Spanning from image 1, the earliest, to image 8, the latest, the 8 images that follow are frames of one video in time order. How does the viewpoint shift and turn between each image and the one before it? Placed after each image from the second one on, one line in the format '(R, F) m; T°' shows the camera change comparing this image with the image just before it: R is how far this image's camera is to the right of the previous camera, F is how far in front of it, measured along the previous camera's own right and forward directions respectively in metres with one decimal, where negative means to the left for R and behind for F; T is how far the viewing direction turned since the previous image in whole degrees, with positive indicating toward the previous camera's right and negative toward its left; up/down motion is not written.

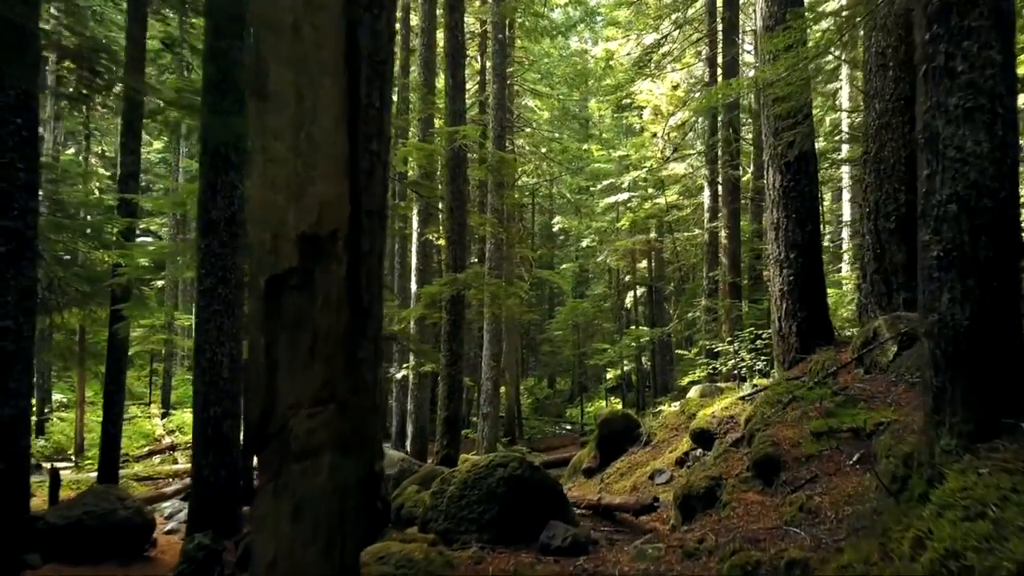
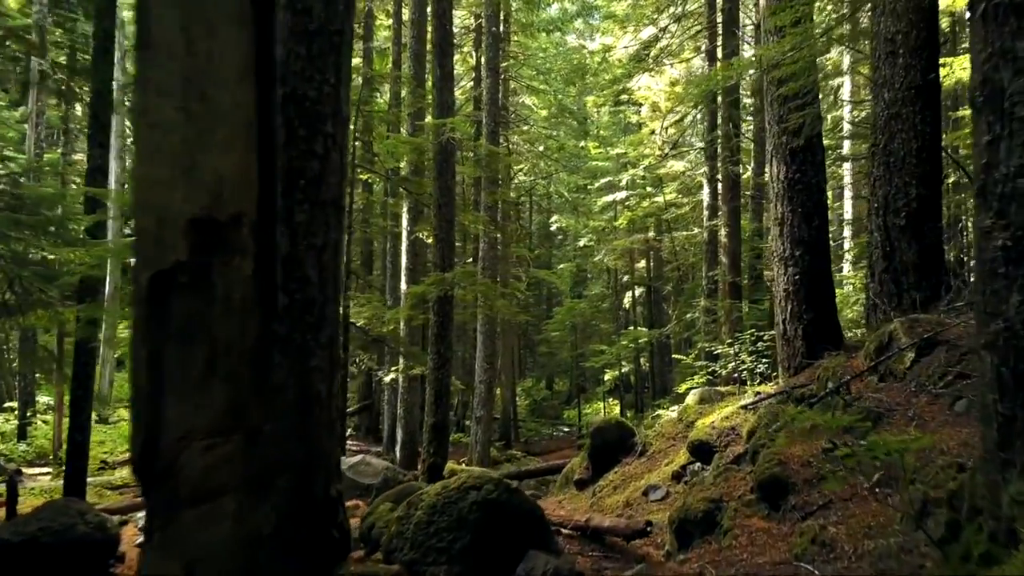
(+0.1, +0.5) m; 0°
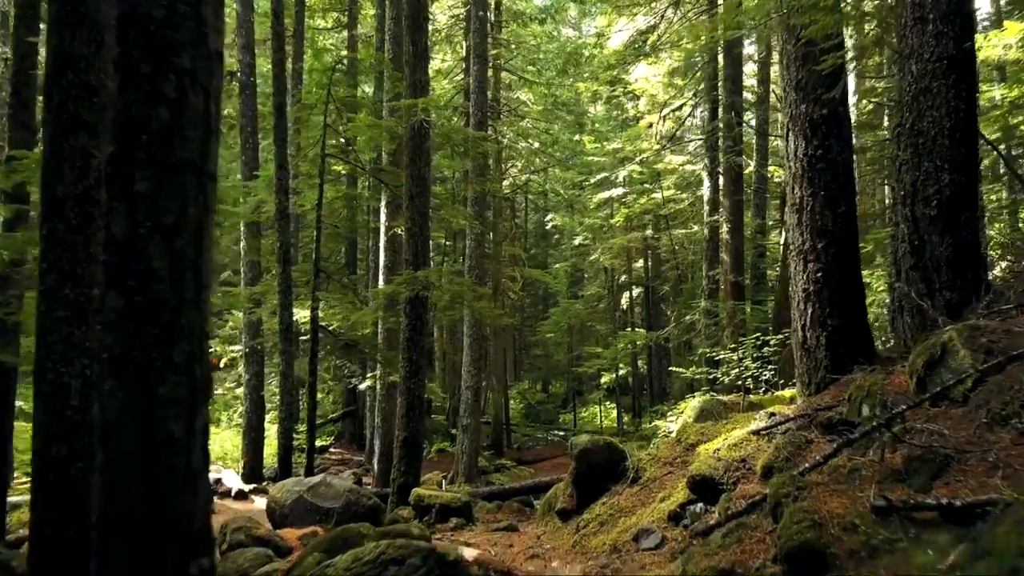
(+0.3, +1.0) m; 0°
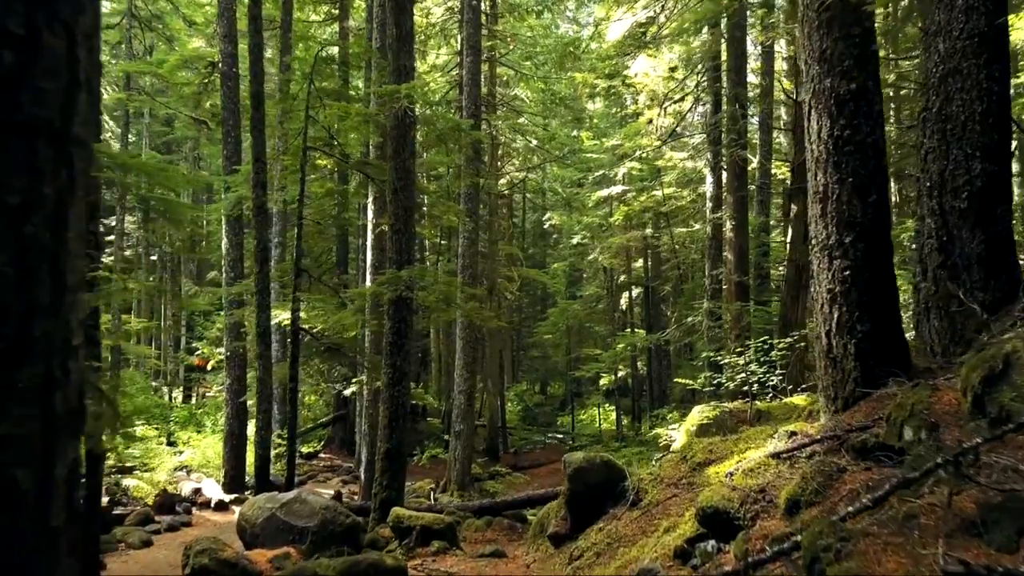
(+0.1, +0.6) m; 0°
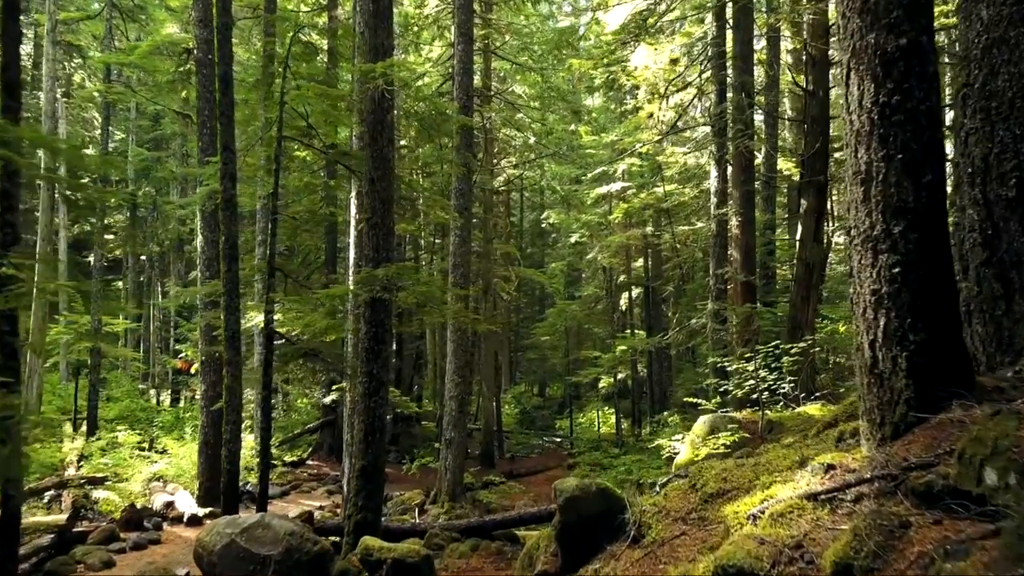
(+0.1, +0.8) m; 0°
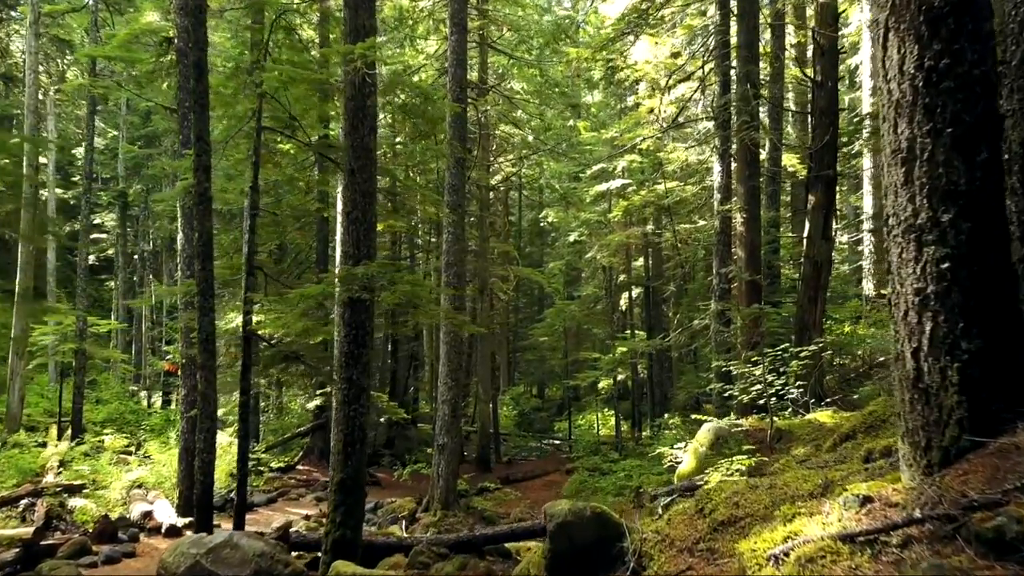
(+0.1, +0.5) m; 0°
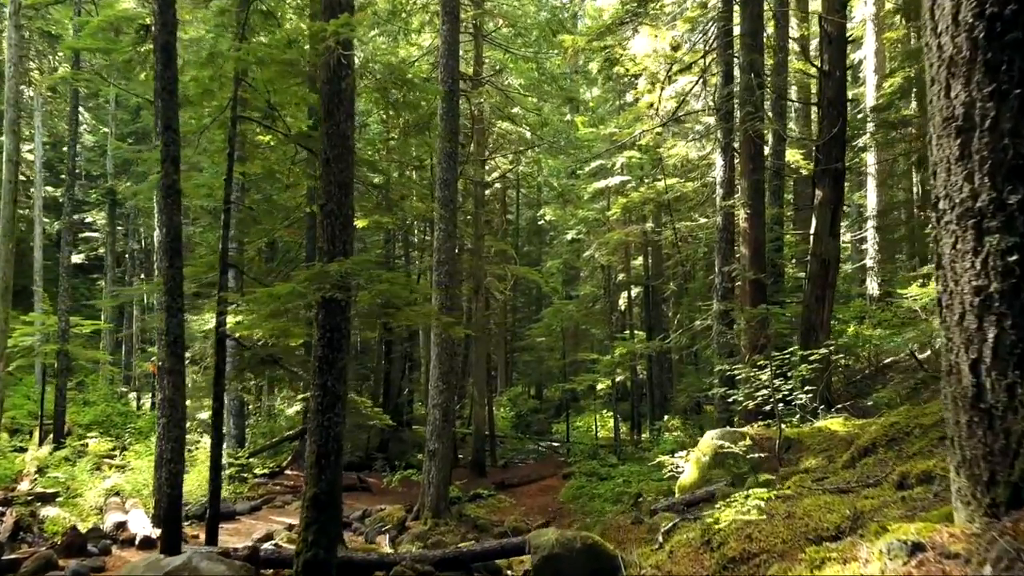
(+0.1, +0.5) m; 0°
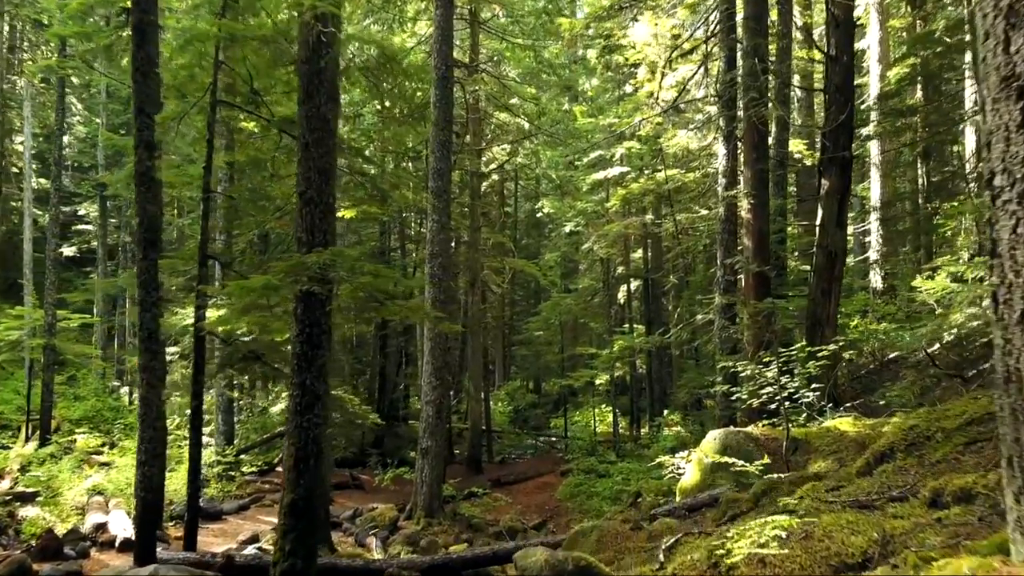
(+0.1, +0.4) m; 0°
